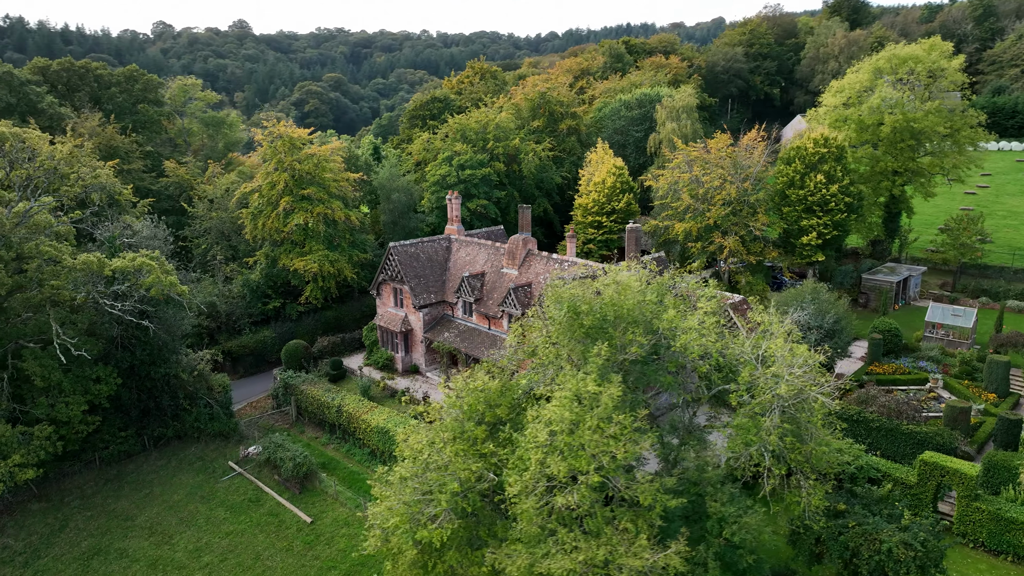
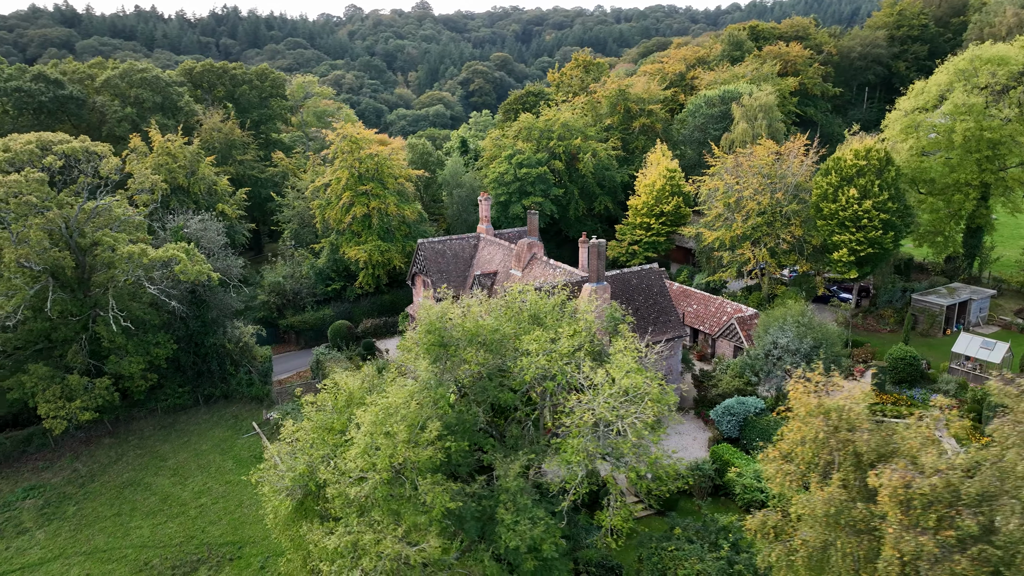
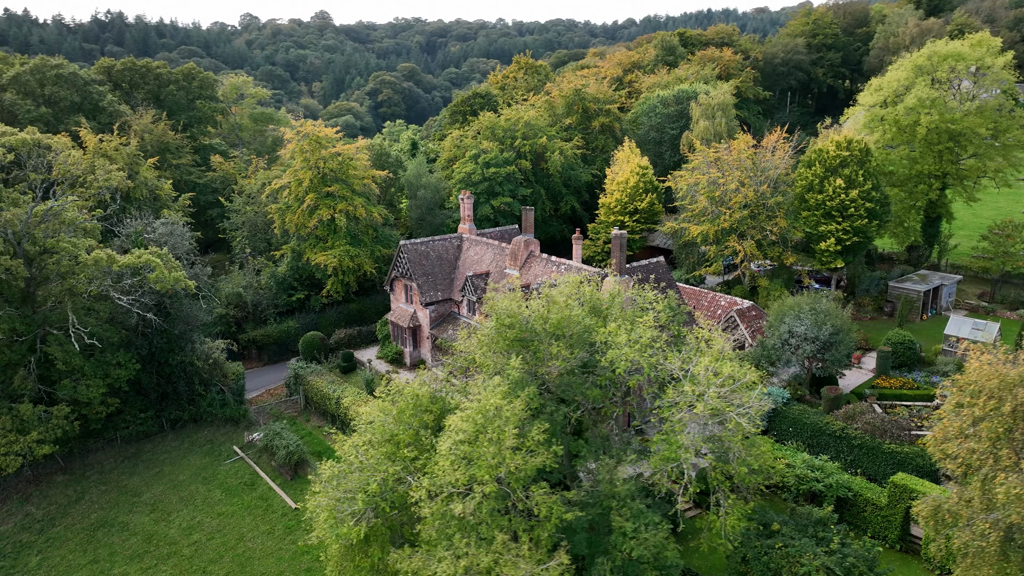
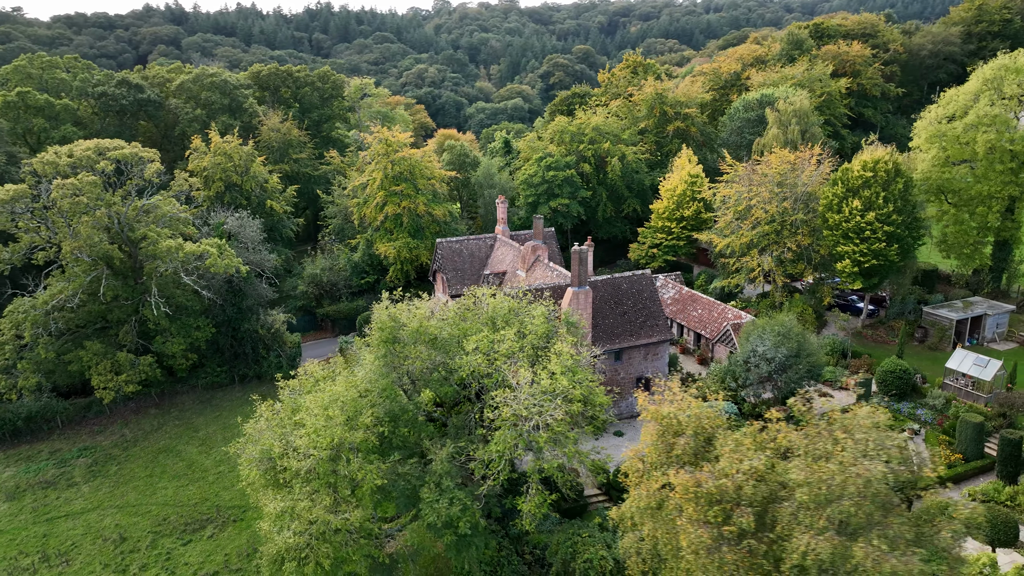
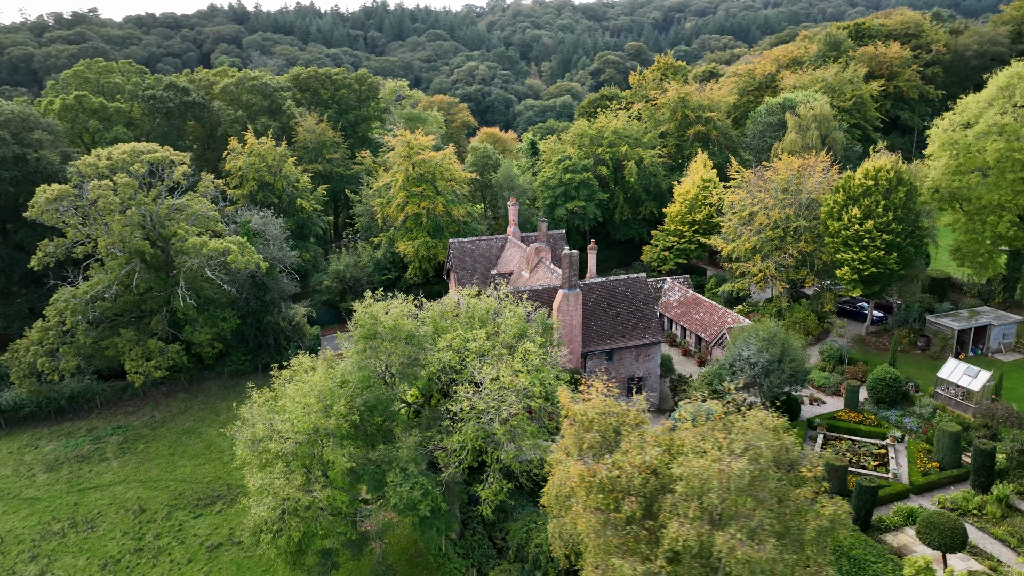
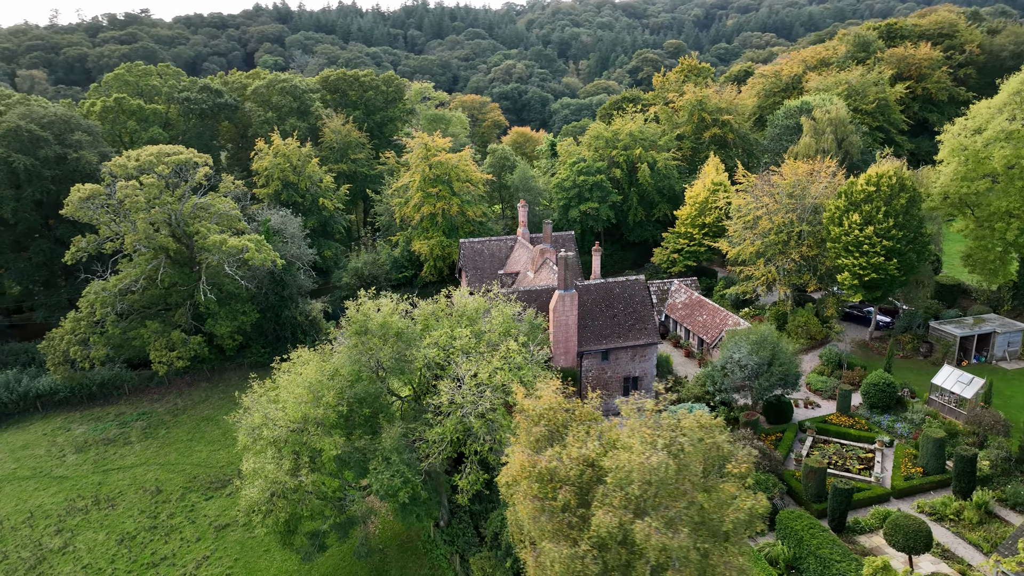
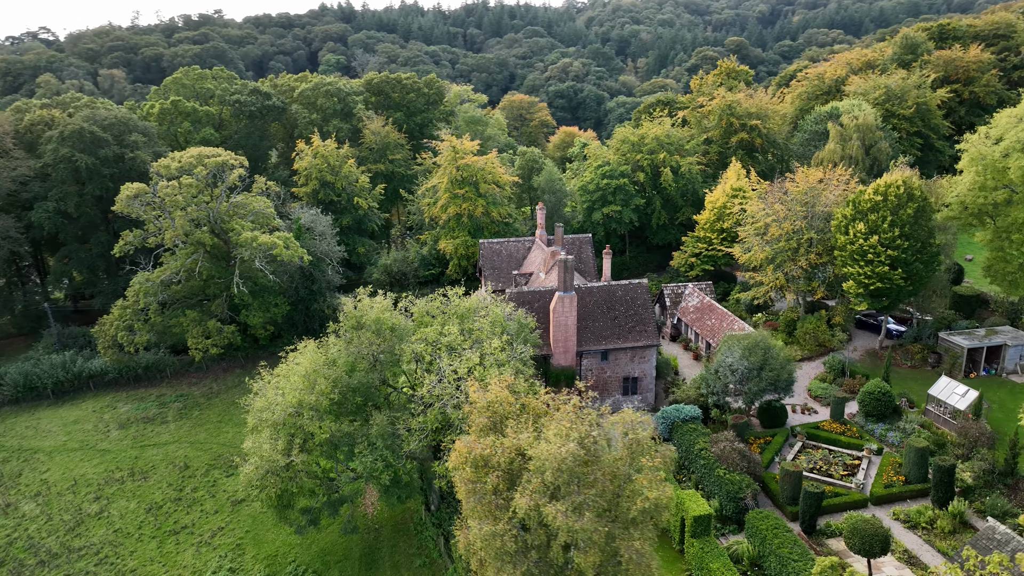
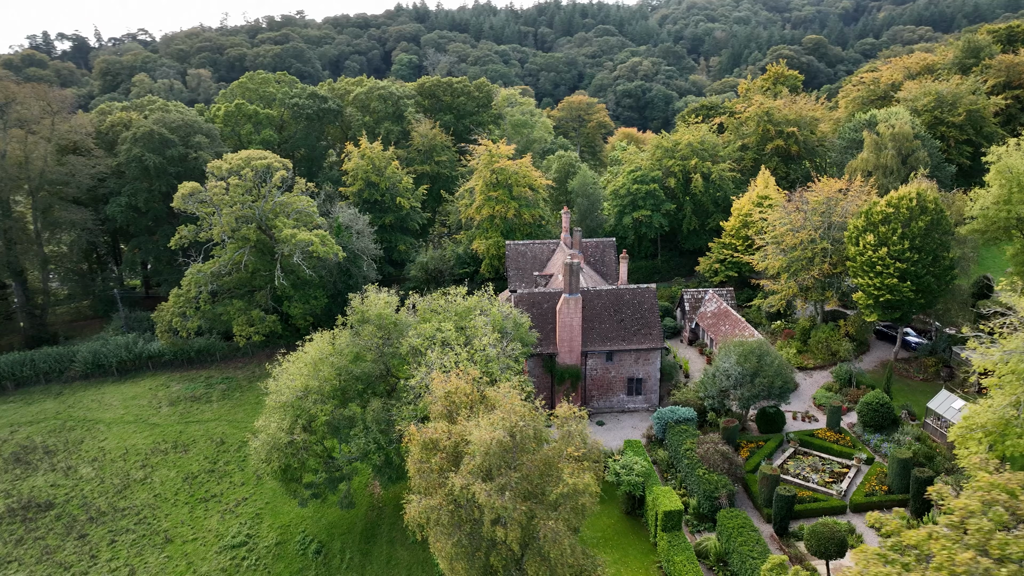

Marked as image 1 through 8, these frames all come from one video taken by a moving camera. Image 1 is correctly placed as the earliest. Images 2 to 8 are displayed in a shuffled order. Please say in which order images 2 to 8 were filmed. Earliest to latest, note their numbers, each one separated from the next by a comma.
3, 2, 4, 5, 6, 7, 8
